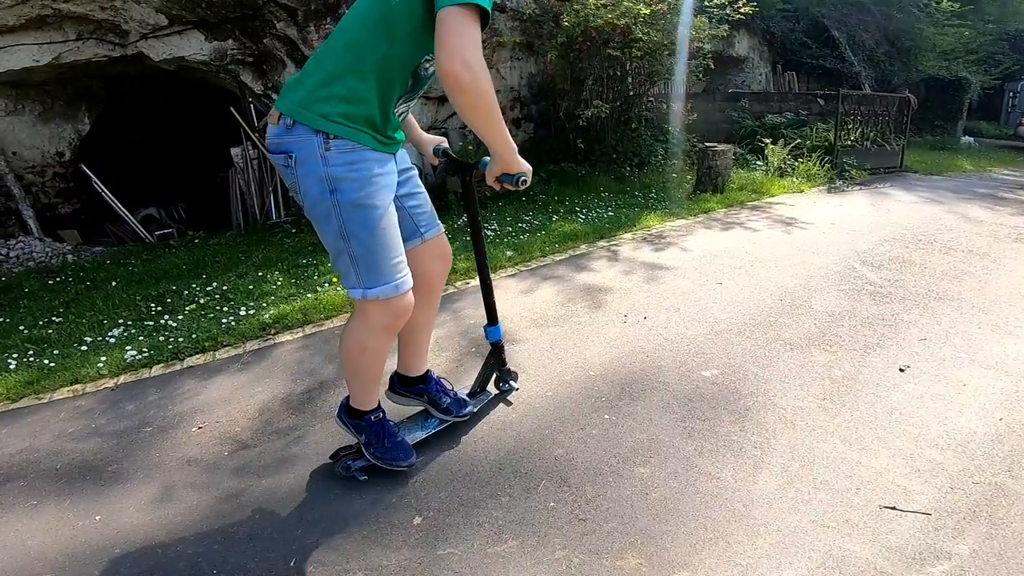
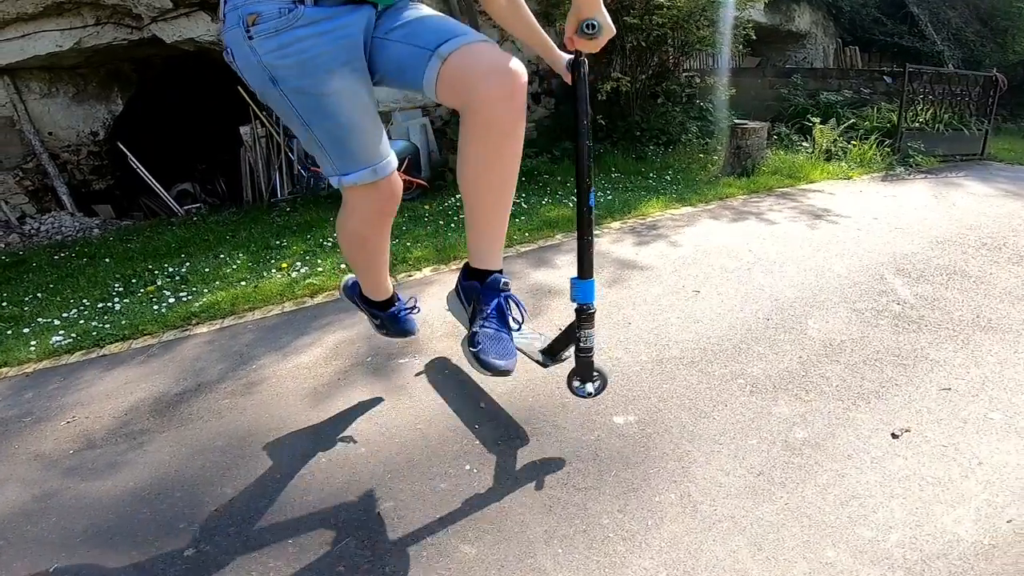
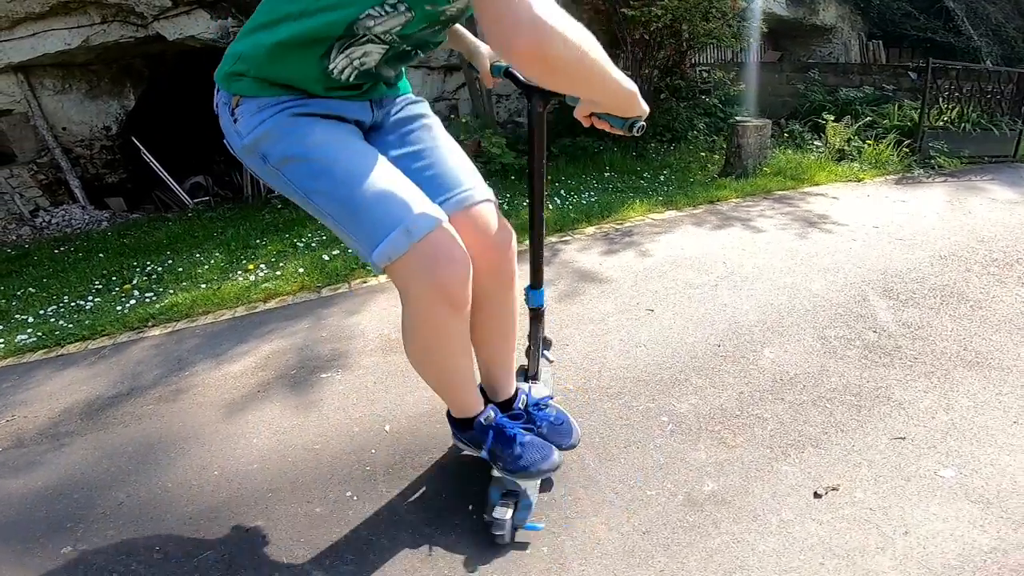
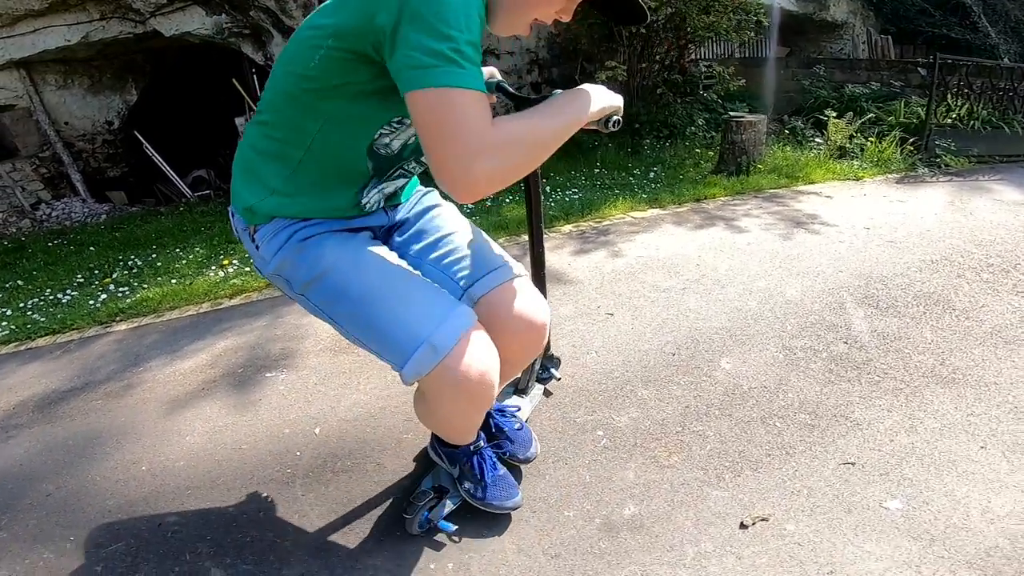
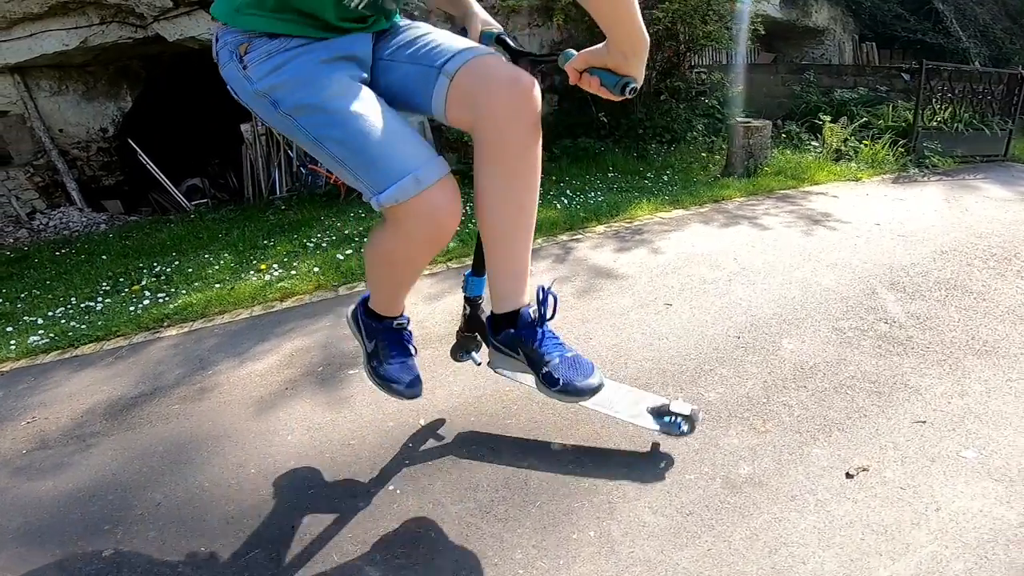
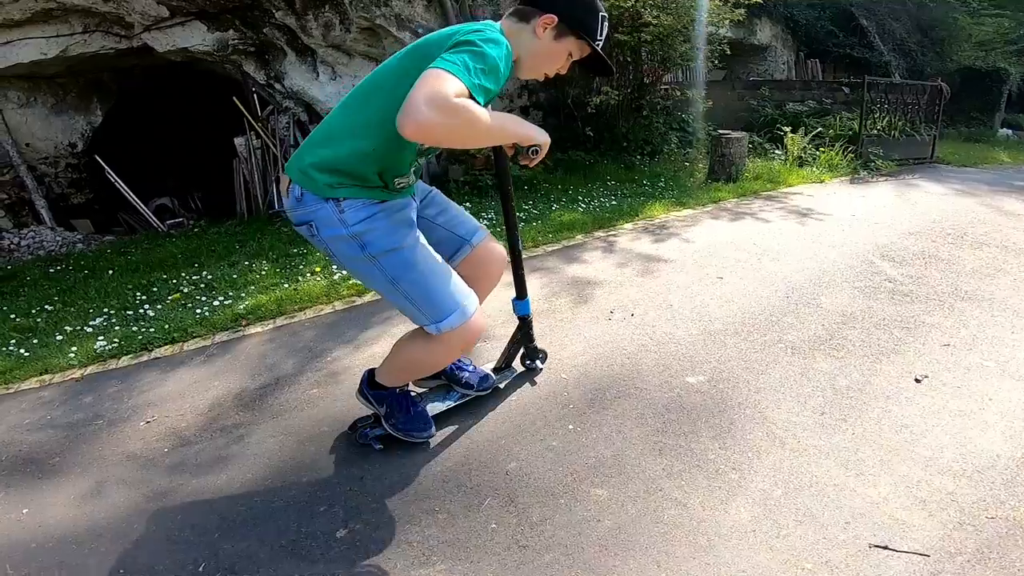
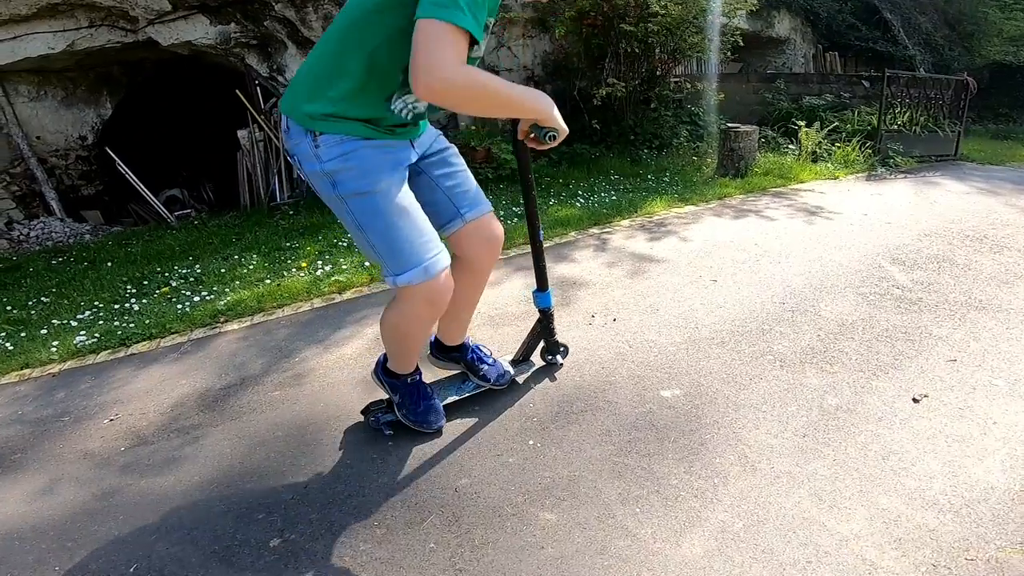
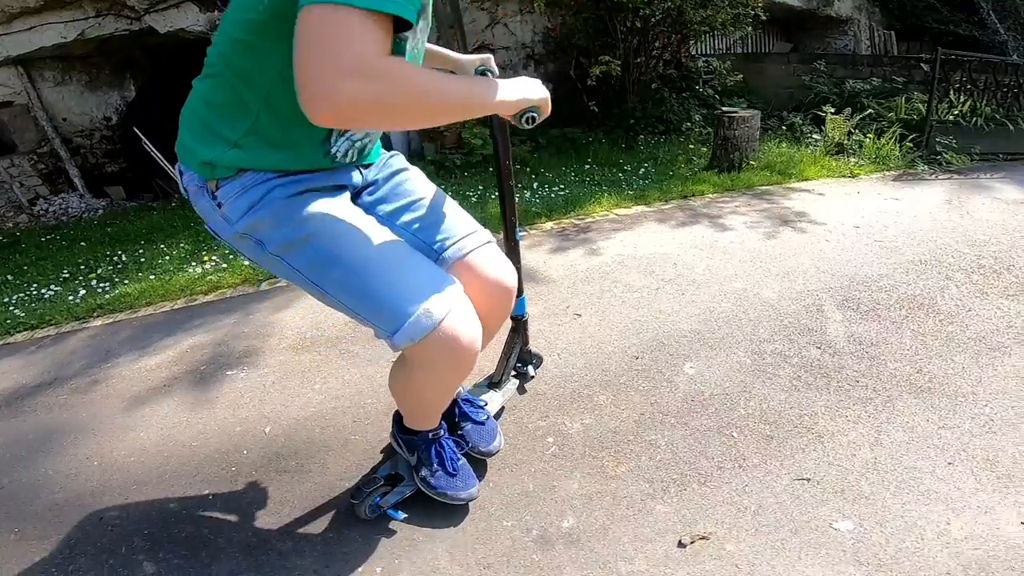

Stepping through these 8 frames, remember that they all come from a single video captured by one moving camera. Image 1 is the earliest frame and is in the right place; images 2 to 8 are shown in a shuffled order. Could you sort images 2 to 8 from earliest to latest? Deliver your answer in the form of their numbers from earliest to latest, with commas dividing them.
6, 7, 2, 5, 3, 4, 8
